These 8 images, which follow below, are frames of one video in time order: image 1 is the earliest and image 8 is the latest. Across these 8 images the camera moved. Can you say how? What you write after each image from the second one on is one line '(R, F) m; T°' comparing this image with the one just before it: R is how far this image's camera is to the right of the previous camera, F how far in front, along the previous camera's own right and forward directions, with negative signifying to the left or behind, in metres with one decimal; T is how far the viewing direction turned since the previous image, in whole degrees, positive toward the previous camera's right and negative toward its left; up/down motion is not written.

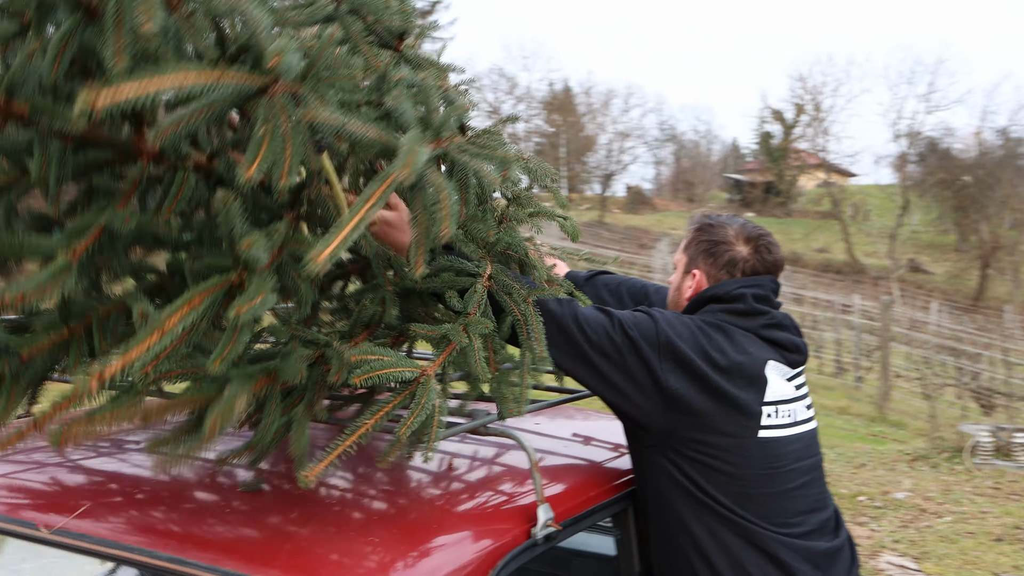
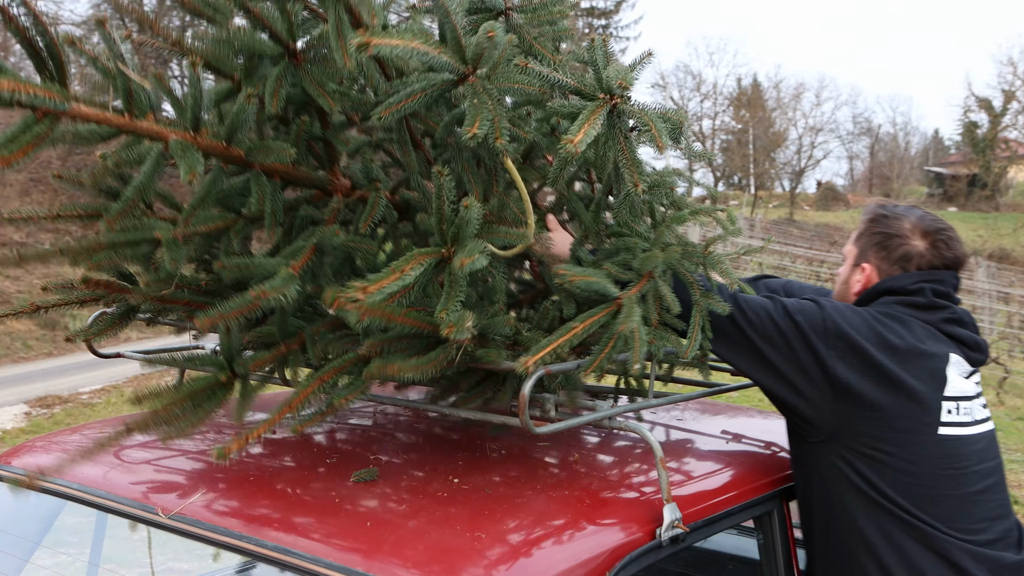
(+0.2, -1.7) m; -14°
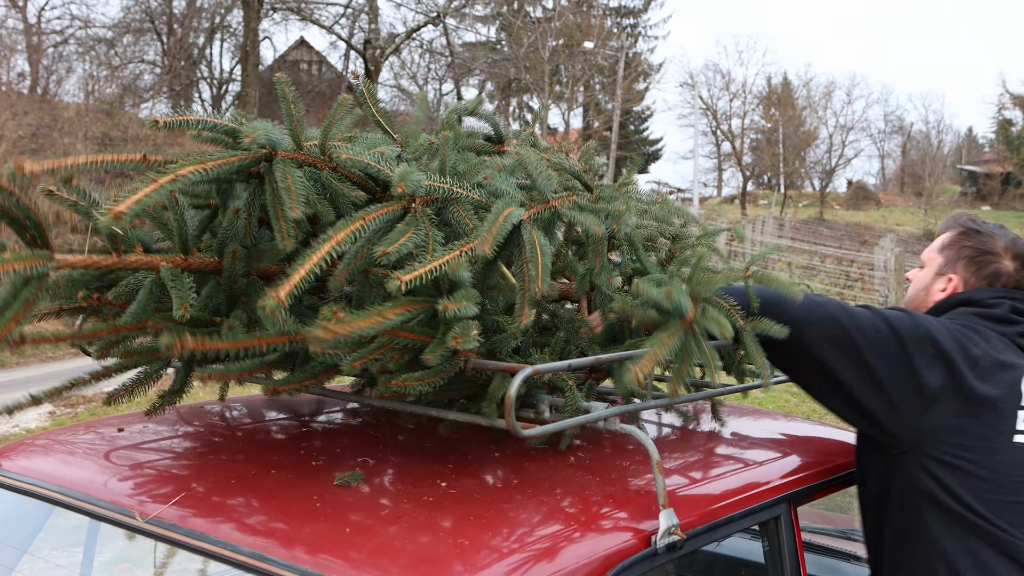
(+0.1, 0.0) m; -2°
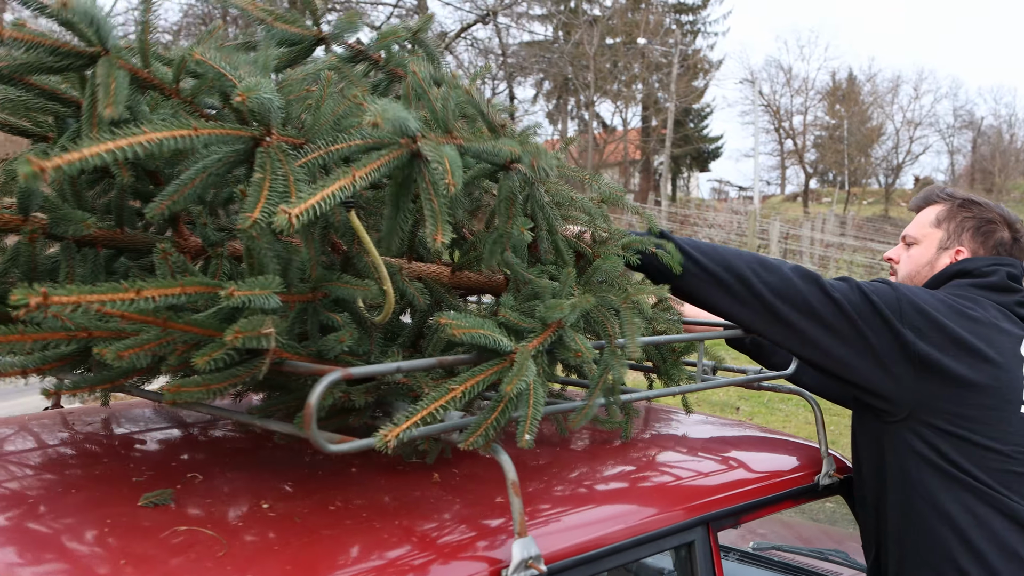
(+0.4, +0.3) m; -4°
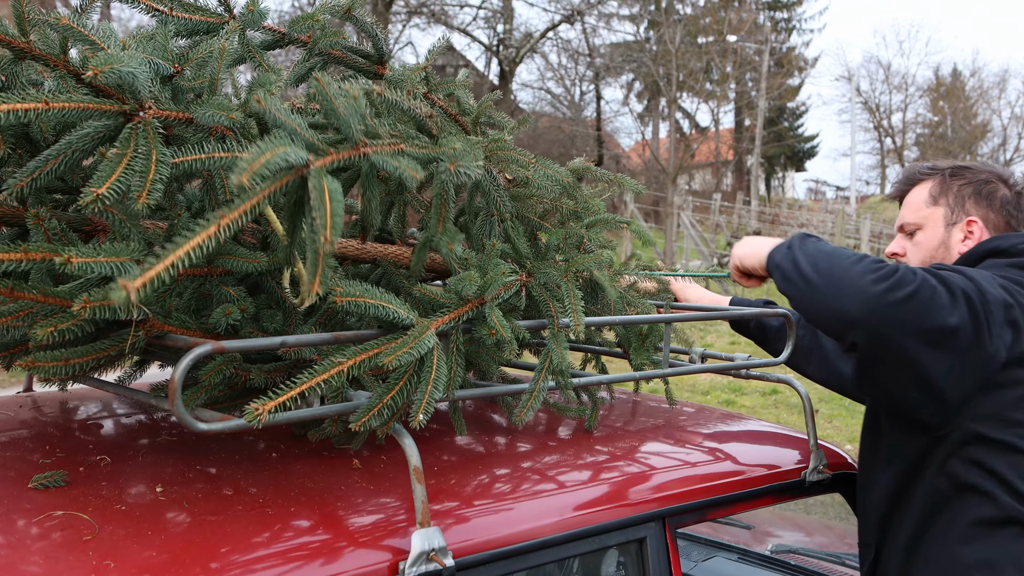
(+0.3, +0.1) m; -6°
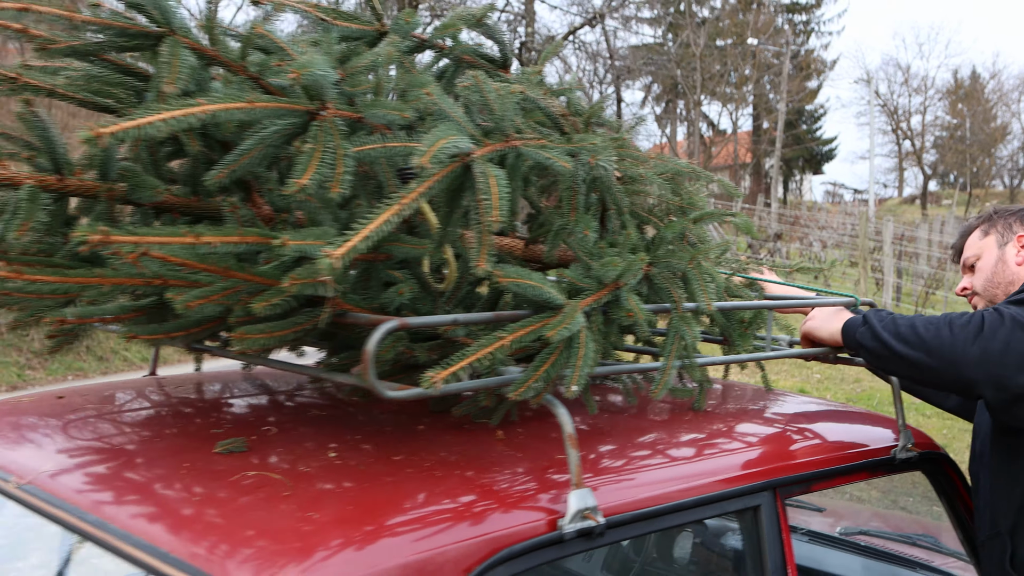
(-0.2, -0.1) m; -1°
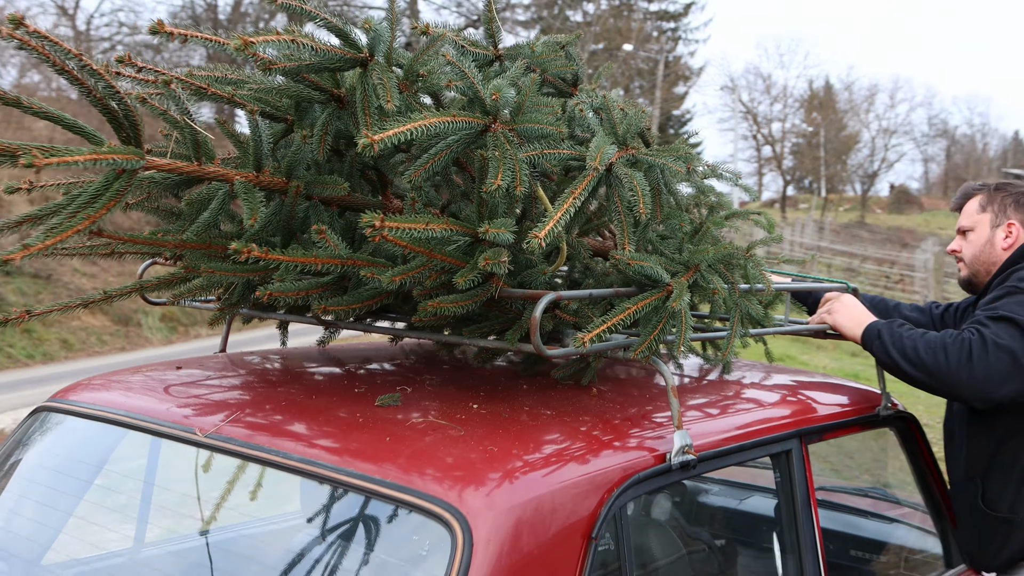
(-0.5, -0.3) m; +9°
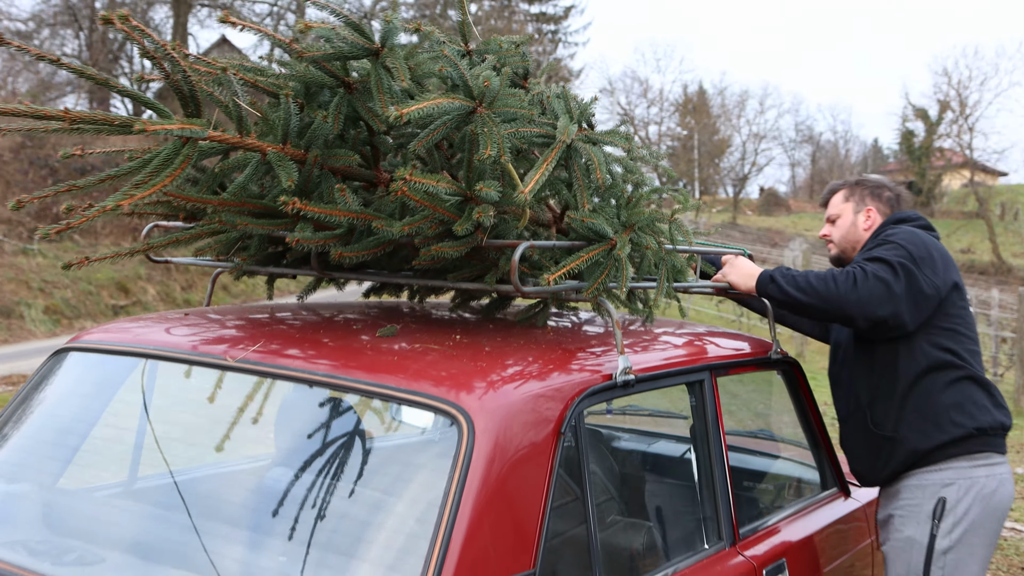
(-0.2, -0.3) m; +9°
